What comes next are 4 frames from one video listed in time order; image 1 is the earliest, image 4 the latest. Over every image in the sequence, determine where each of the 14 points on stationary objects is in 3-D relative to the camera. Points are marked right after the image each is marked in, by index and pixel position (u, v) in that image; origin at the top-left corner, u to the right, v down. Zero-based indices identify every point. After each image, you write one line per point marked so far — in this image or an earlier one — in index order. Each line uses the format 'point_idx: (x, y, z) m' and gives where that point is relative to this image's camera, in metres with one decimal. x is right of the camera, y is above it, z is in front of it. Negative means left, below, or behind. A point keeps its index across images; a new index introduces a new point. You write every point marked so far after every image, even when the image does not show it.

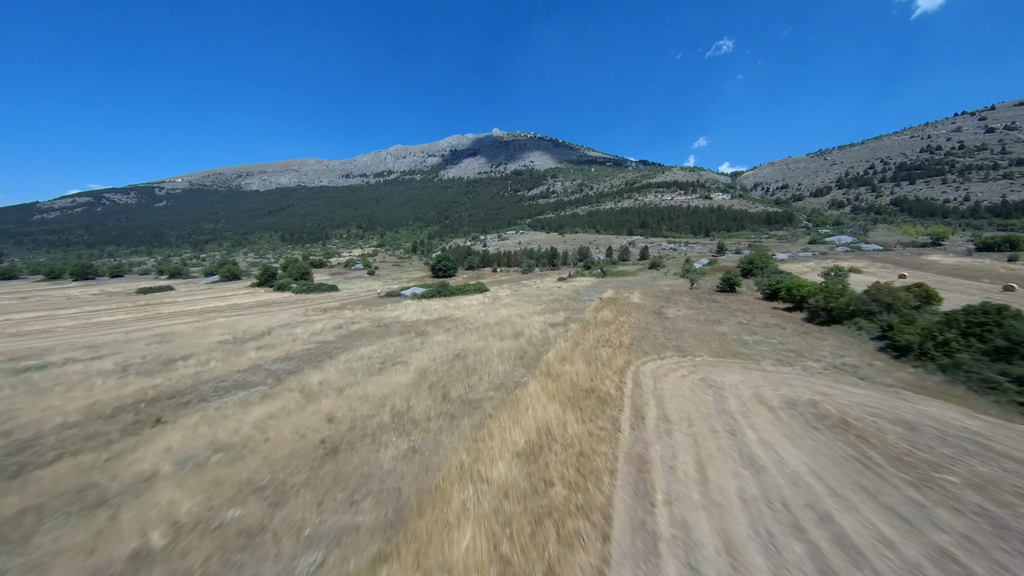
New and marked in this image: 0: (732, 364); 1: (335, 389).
0: (+10.8, -3.7, +18.1) m
1: (-7.7, -4.4, +16.1) m
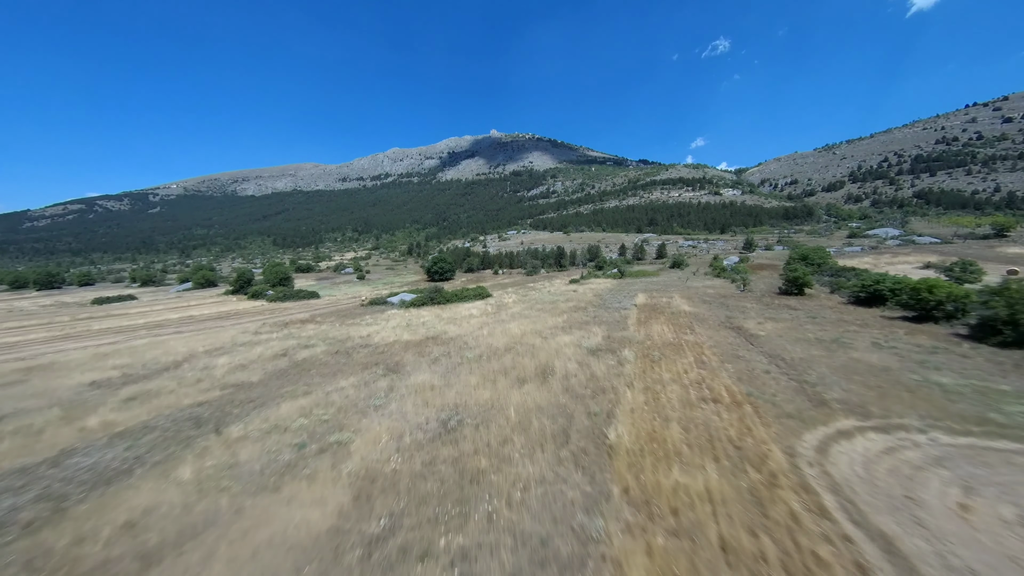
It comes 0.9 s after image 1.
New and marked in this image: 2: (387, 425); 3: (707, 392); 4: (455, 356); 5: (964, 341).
0: (+11.8, -3.9, +8.6) m
1: (-6.6, -4.9, +6.6) m
2: (-3.9, -4.3, +11.5) m
3: (+6.7, -3.6, +12.9) m
4: (-2.9, -3.5, +19.0) m
5: (+22.4, -2.6, +18.3) m
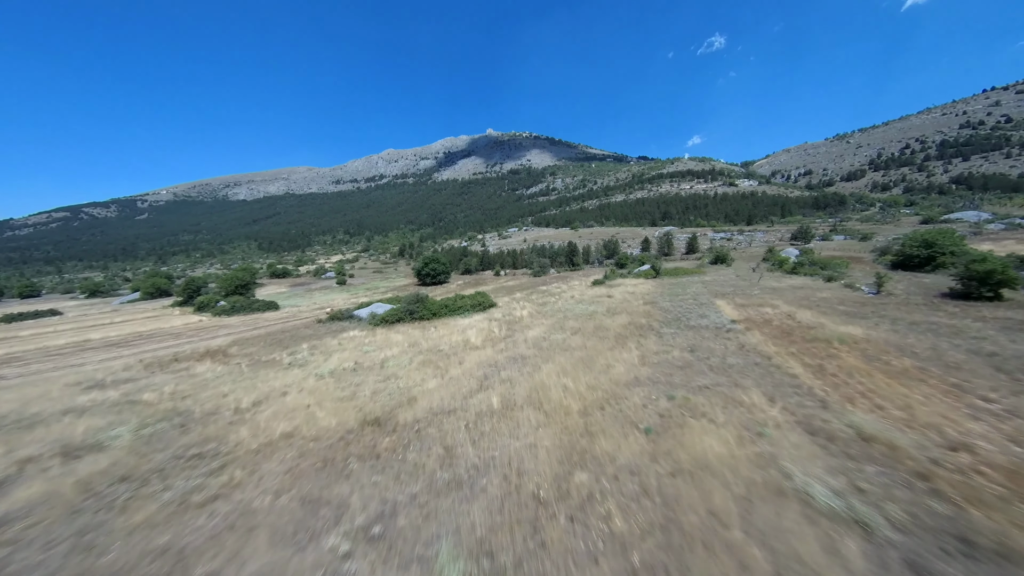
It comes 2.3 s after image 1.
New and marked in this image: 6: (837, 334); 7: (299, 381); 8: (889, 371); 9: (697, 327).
0: (+13.1, -4.1, -4.6) m
1: (-5.3, -5.4, -6.7) m
2: (-2.6, -4.8, -1.8) m
3: (+8.0, -4.0, -0.4) m
4: (-1.6, -4.0, +5.7) m
5: (+23.7, -2.6, +5.1) m
6: (+14.5, -2.1, +16.5) m
7: (-9.0, -3.9, +15.6) m
8: (+12.1, -2.7, +12.1) m
9: (+10.0, -2.1, +20.1) m
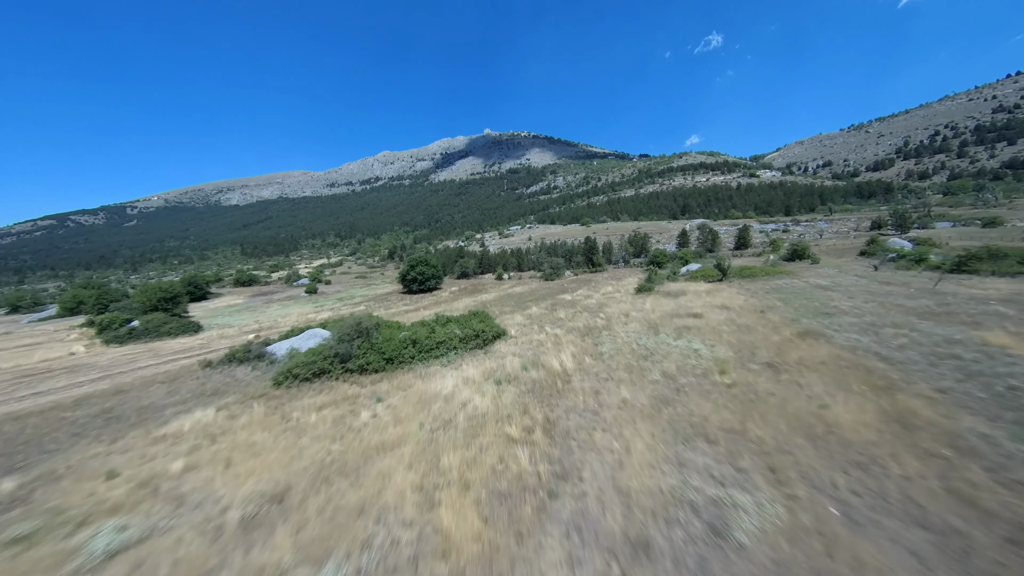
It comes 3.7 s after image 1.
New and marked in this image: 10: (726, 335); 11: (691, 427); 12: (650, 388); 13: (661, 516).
0: (+14.2, -4.6, -19.0) m
1: (-4.1, -6.1, -21.1) m
2: (-1.4, -5.5, -16.2) m
3: (+9.2, -4.5, -14.8) m
4: (-0.5, -4.8, -8.7) m
5: (+24.8, -3.0, -9.2) m
6: (+15.6, -2.6, +2.1) m
7: (-7.9, -4.8, +1.2) m
8: (+13.2, -3.2, -2.3) m
9: (+11.1, -2.7, +5.7) m
10: (+9.2, -2.1, +16.1) m
11: (+4.1, -3.1, +8.5) m
12: (+4.2, -2.9, +11.0) m
13: (+2.4, -3.5, +6.0) m
